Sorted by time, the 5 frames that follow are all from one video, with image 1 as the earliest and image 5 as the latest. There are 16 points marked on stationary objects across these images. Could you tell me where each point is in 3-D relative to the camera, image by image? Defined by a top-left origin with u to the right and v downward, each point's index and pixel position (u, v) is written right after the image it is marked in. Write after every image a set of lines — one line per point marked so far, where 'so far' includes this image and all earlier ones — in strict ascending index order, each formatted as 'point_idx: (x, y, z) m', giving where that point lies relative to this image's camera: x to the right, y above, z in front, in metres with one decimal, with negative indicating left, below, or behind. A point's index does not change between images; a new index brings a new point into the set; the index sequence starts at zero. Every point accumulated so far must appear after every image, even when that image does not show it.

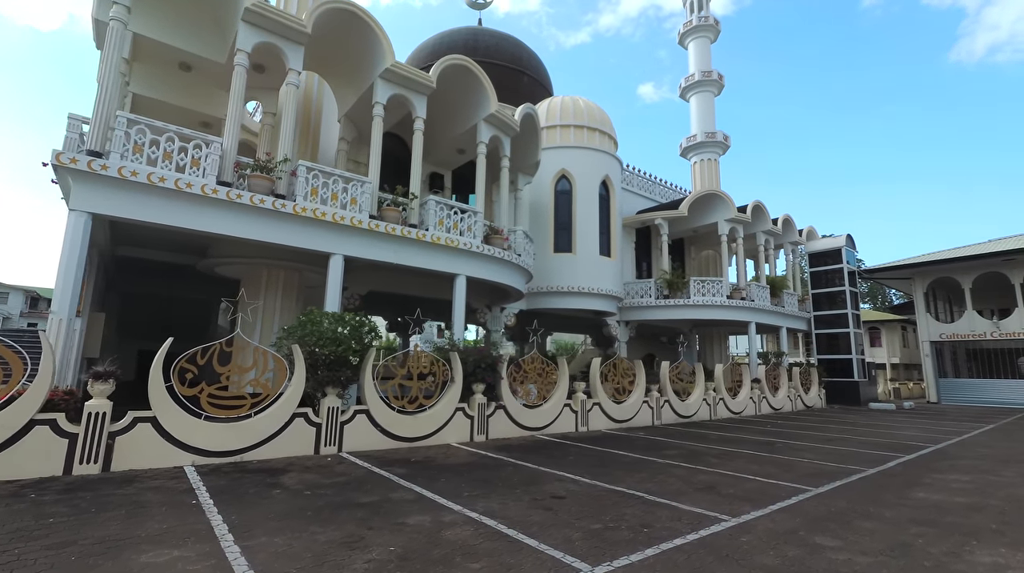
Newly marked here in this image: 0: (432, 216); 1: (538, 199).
0: (-1.6, +1.4, +10.1) m
1: (+0.8, +2.9, +16.4) m
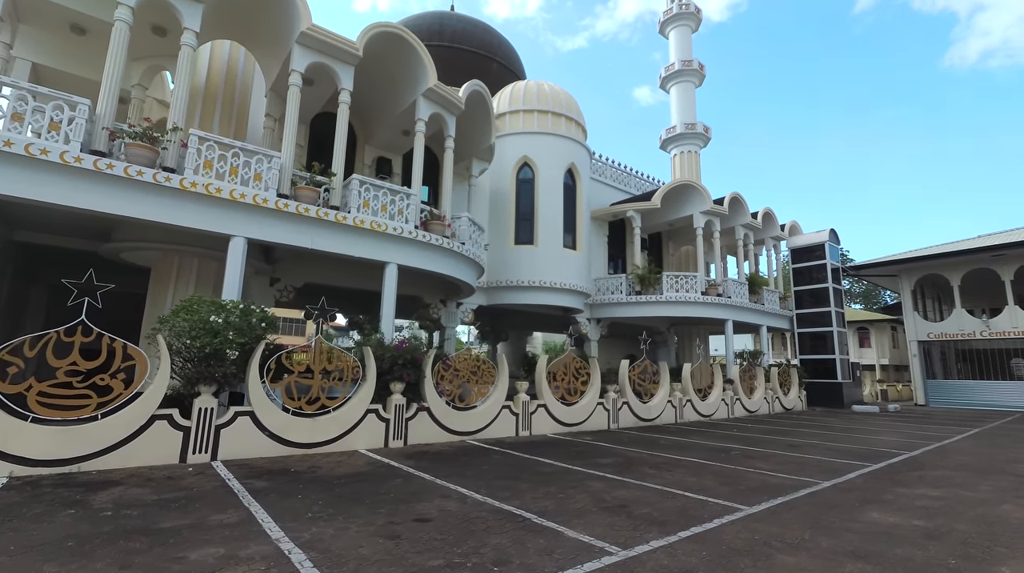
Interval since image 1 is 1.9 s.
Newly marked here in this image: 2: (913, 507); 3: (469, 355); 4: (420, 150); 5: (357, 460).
0: (-2.9, +1.6, +9.1) m
1: (-0.4, +3.1, +15.4) m
2: (+3.9, -2.1, +4.8) m
3: (-0.8, -1.2, +8.9) m
4: (-1.9, +2.8, +10.5) m
5: (-2.0, -2.3, +6.6) m
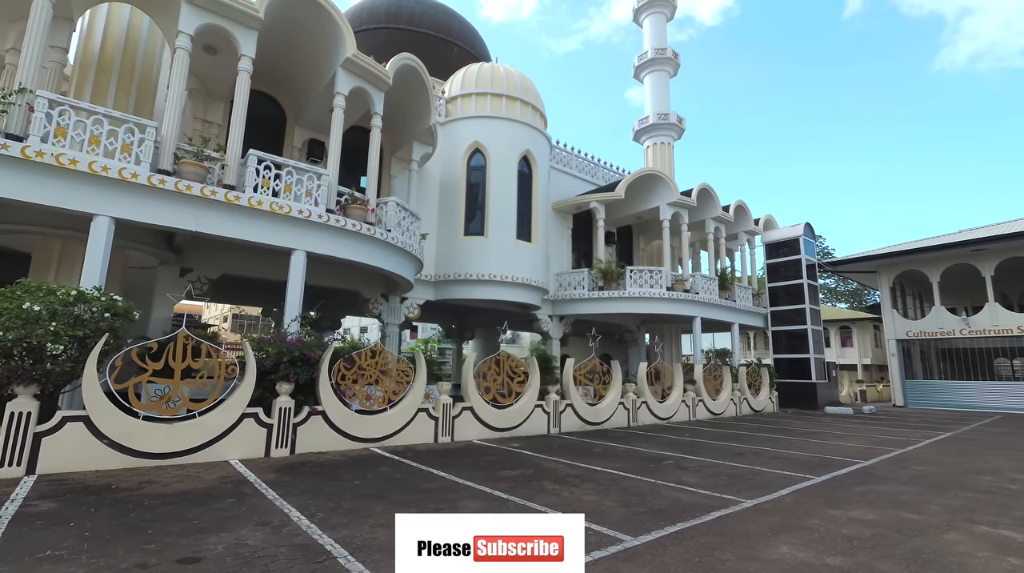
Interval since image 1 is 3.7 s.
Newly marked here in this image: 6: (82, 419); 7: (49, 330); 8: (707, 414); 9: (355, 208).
0: (-4.2, +1.8, +8.1) m
1: (-1.8, +3.2, +14.5) m
2: (+2.5, -2.0, +3.9) m
3: (-2.1, -1.1, +8.0) m
4: (-3.3, +3.0, +9.5) m
5: (-3.4, -2.1, +5.6) m
6: (-4.8, -1.5, +5.6) m
7: (-5.0, -0.5, +5.5) m
8: (+5.5, -3.6, +14.1) m
9: (-3.0, +1.5, +9.5) m
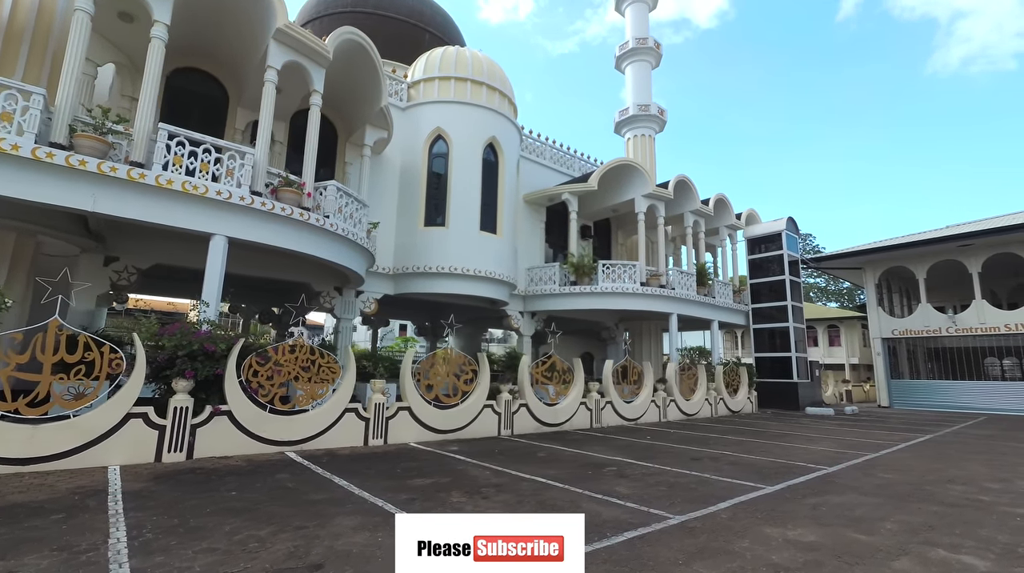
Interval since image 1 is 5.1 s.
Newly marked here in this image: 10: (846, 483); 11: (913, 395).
0: (-5.2, +2.0, +7.4) m
1: (-2.8, +3.4, +13.7) m
2: (+1.6, -1.8, +3.2) m
3: (-3.1, -0.9, +7.2) m
4: (-4.3, +3.2, +8.8) m
5: (-4.3, -1.9, +4.9) m
6: (-5.7, -1.3, +4.8) m
7: (-6.0, -0.3, +4.8) m
8: (+4.5, -3.5, +13.4) m
9: (-3.9, +1.7, +8.7) m
10: (+3.8, -2.2, +5.6) m
11: (+15.3, -4.2, +19.1) m
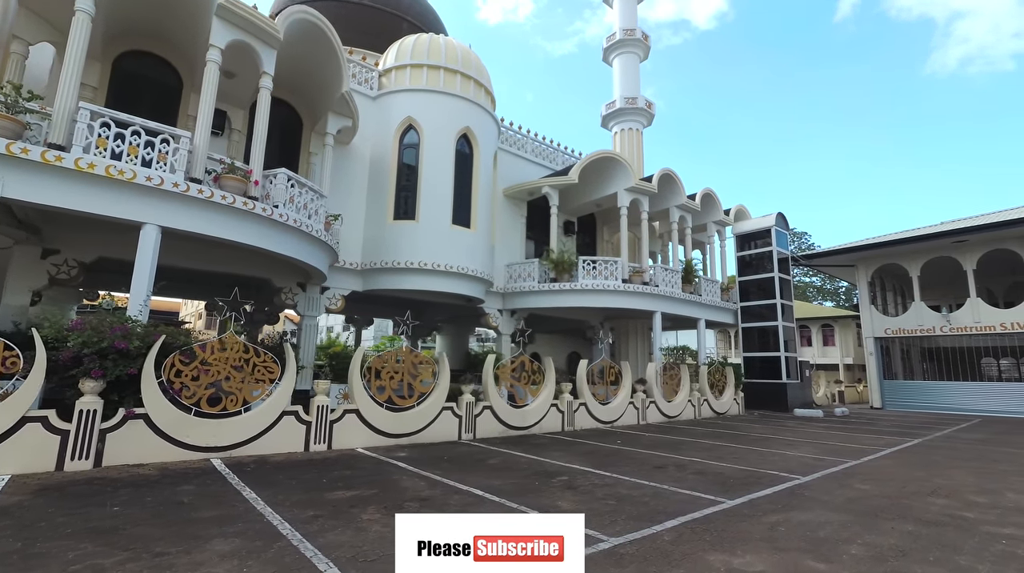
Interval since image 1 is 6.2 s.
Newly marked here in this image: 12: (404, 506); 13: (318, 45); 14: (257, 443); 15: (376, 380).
0: (-5.8, +2.1, +6.9) m
1: (-3.5, +3.5, +13.2) m
2: (+0.9, -1.7, +2.6) m
3: (-3.8, -0.8, +6.7) m
4: (-4.9, +3.3, +8.2) m
5: (-5.0, -1.8, +4.3) m
6: (-6.4, -1.2, +4.3) m
7: (-6.6, -0.2, +4.2) m
8: (+3.8, -3.4, +12.9) m
9: (-4.6, +1.8, +8.2) m
10: (+3.1, -2.1, +5.1) m
11: (+14.7, -4.1, +18.5) m
12: (-0.9, -2.0, +4.6) m
13: (-3.8, +4.7, +9.9) m
14: (-3.4, -2.1, +6.7) m
15: (-2.1, -1.5, +8.0) m
